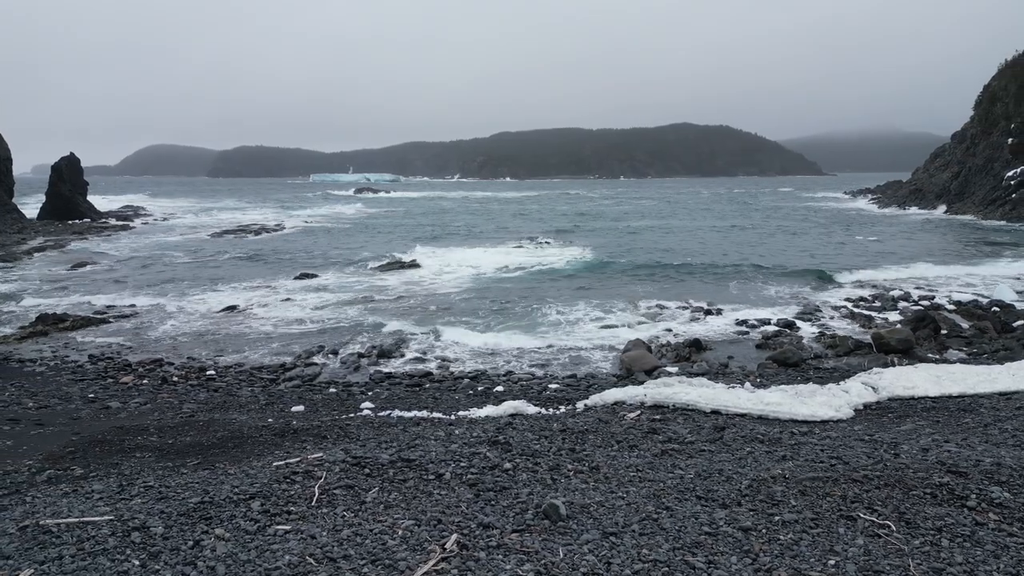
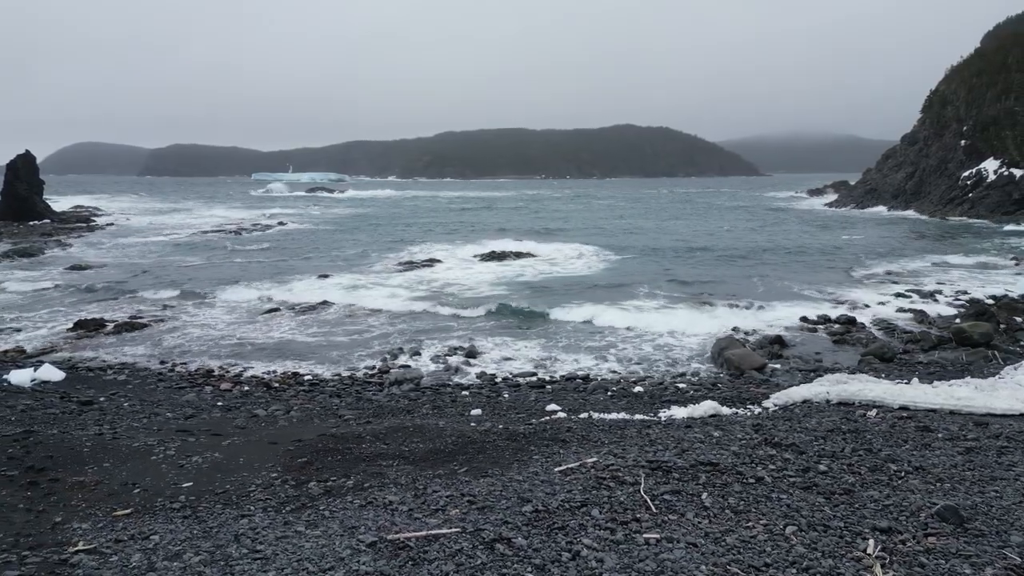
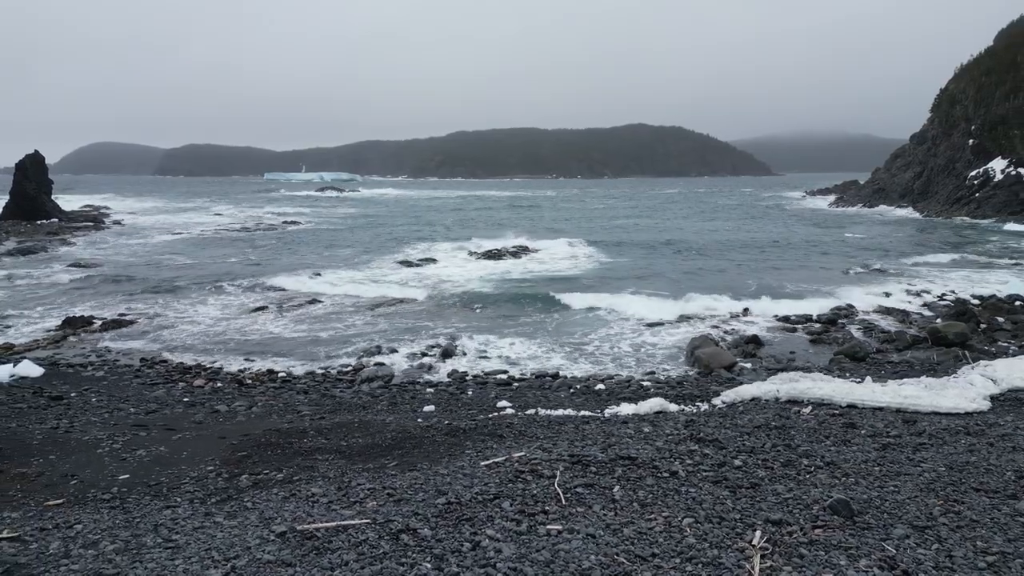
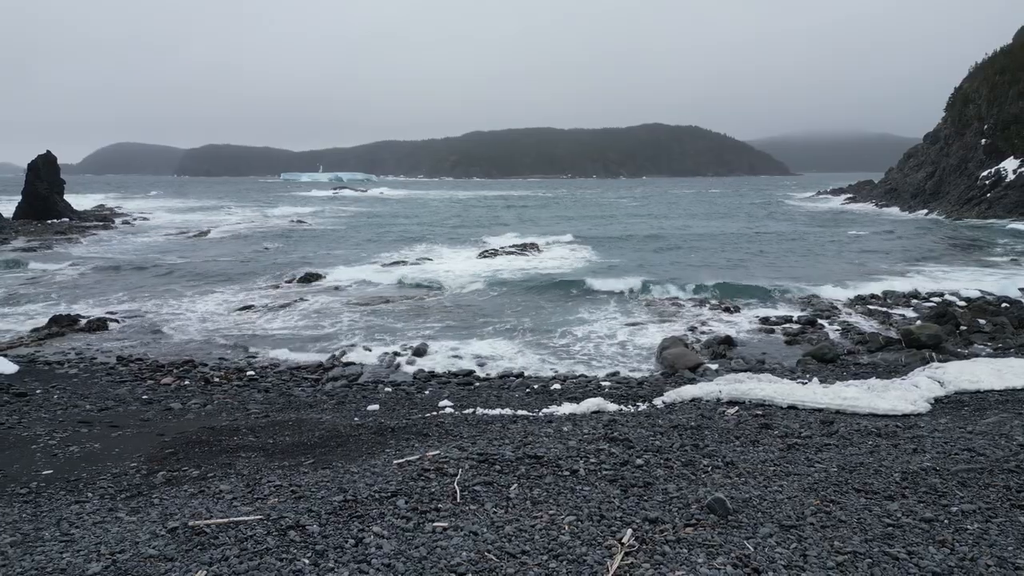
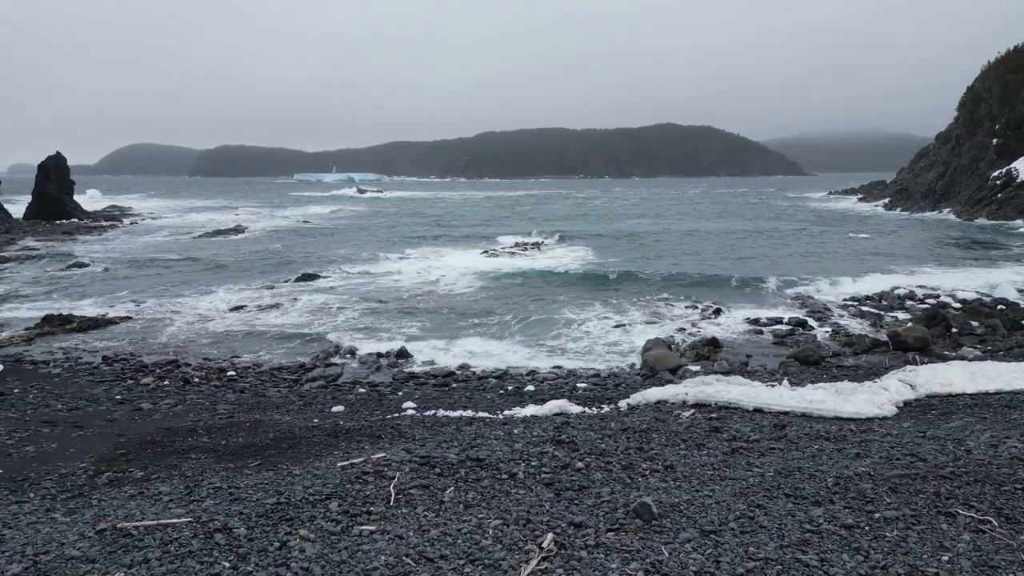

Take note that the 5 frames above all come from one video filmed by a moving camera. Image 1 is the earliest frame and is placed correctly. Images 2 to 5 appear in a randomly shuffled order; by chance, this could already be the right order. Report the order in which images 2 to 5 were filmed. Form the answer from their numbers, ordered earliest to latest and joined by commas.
5, 4, 3, 2
